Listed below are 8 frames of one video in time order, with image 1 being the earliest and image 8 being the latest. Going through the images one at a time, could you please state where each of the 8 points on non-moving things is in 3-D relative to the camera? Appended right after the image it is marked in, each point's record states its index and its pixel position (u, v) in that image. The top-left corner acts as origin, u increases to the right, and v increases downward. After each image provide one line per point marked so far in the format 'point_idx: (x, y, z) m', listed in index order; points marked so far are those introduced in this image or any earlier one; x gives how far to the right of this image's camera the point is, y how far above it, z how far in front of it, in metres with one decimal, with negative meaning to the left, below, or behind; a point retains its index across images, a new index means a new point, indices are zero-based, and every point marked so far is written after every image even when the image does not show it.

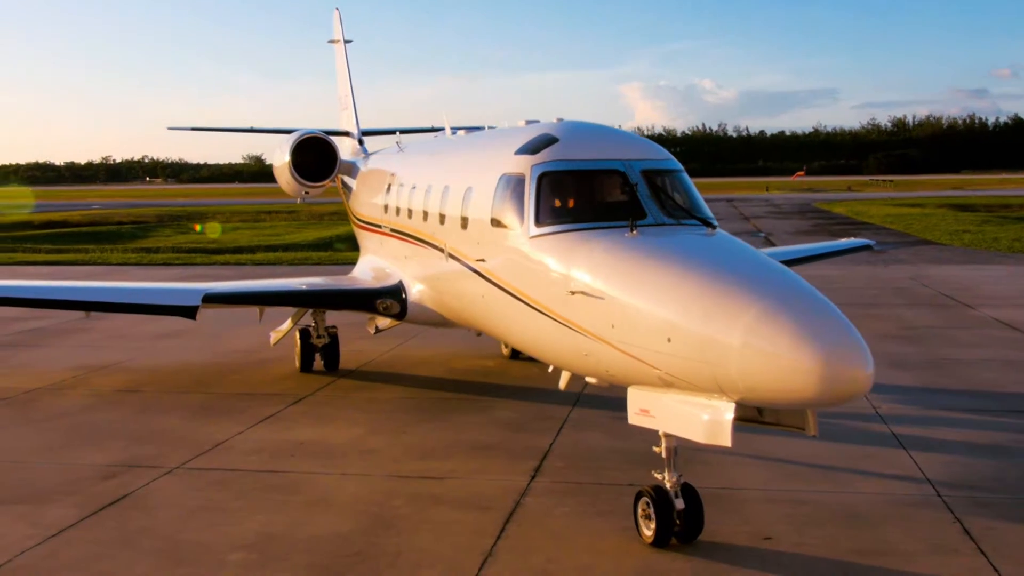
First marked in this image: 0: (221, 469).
0: (-2.2, -1.4, +8.0) m
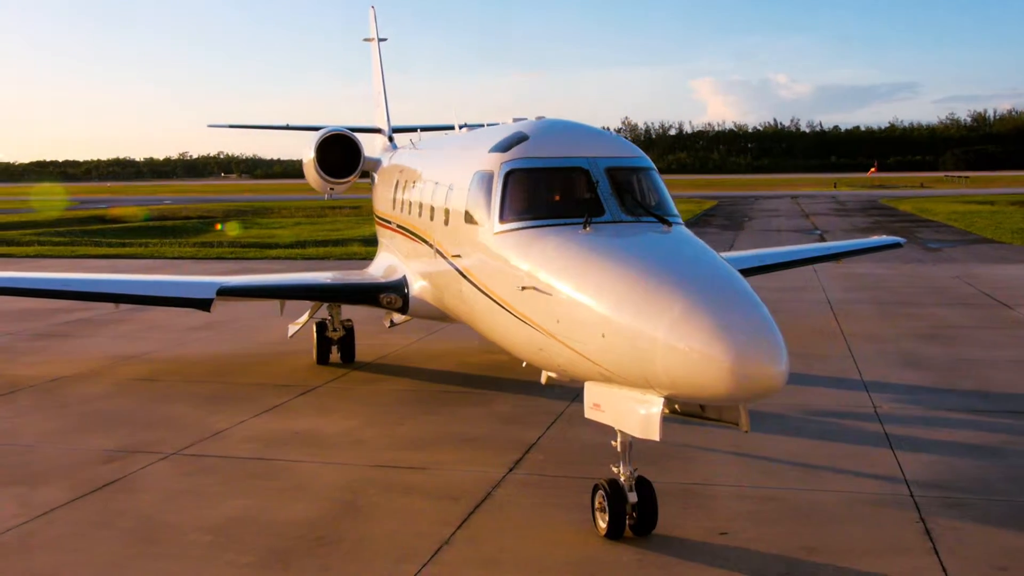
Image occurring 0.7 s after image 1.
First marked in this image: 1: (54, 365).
0: (-2.3, -1.3, +8.3) m
1: (-5.4, -0.9, +12.5) m
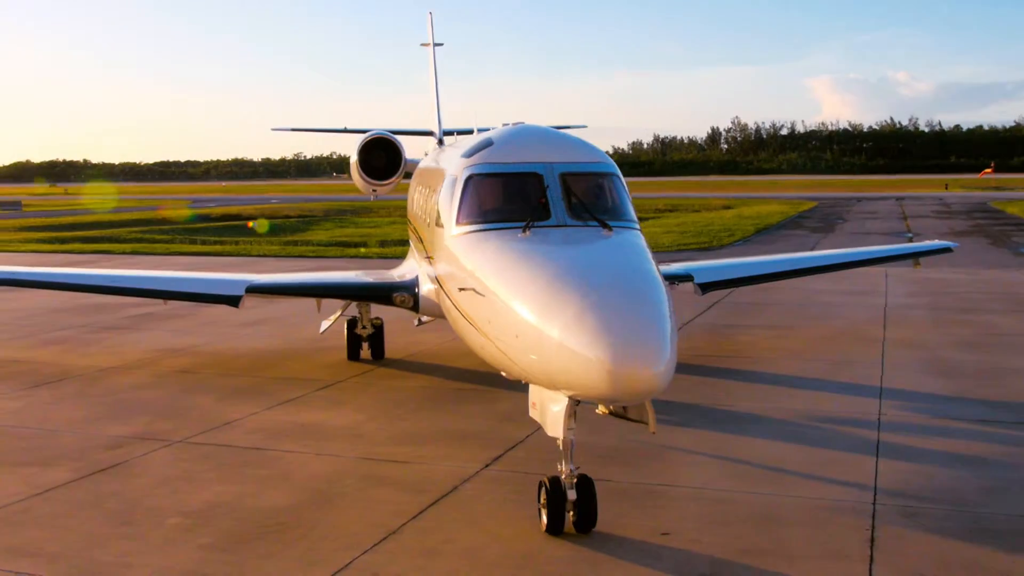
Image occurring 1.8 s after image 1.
0: (-2.5, -1.3, +8.8) m
1: (-5.1, -0.8, +13.3) m
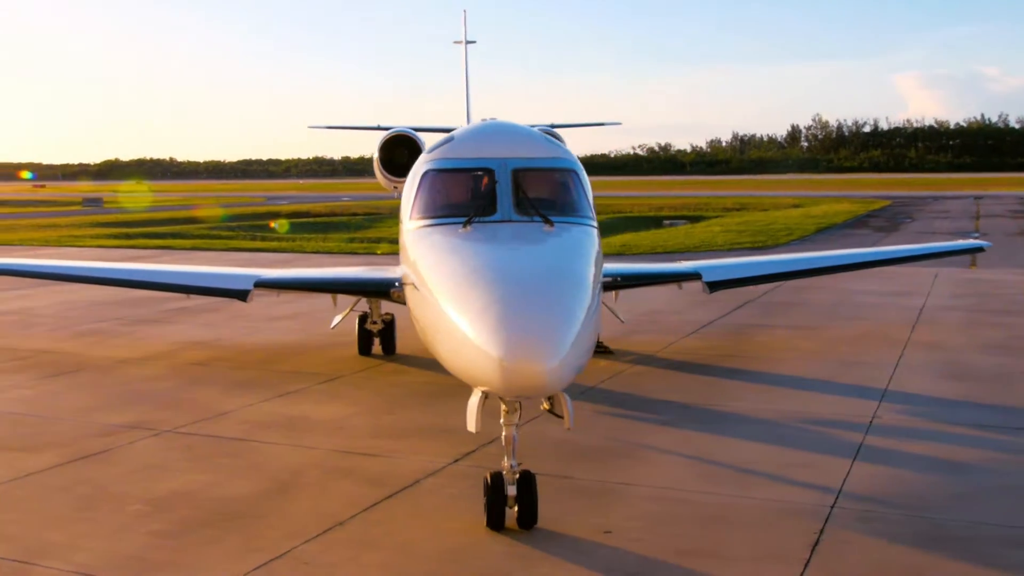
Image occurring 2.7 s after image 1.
0: (-2.7, -1.2, +9.0) m
1: (-4.9, -0.8, +13.7) m
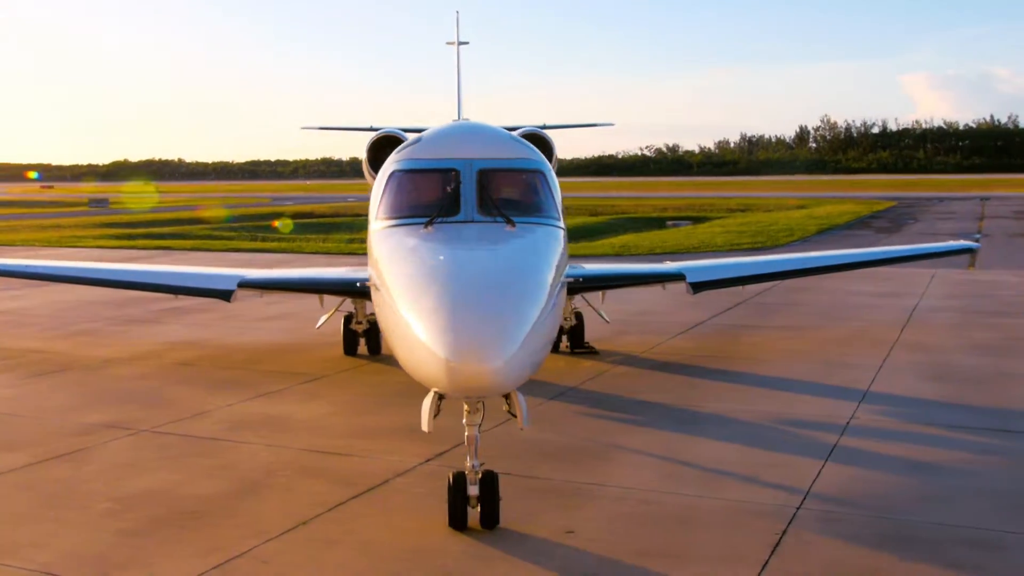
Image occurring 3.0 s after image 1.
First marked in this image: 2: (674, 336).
0: (-2.9, -1.2, +9.0) m
1: (-5.1, -0.8, +13.7) m
2: (+2.2, -0.6, +14.4) m
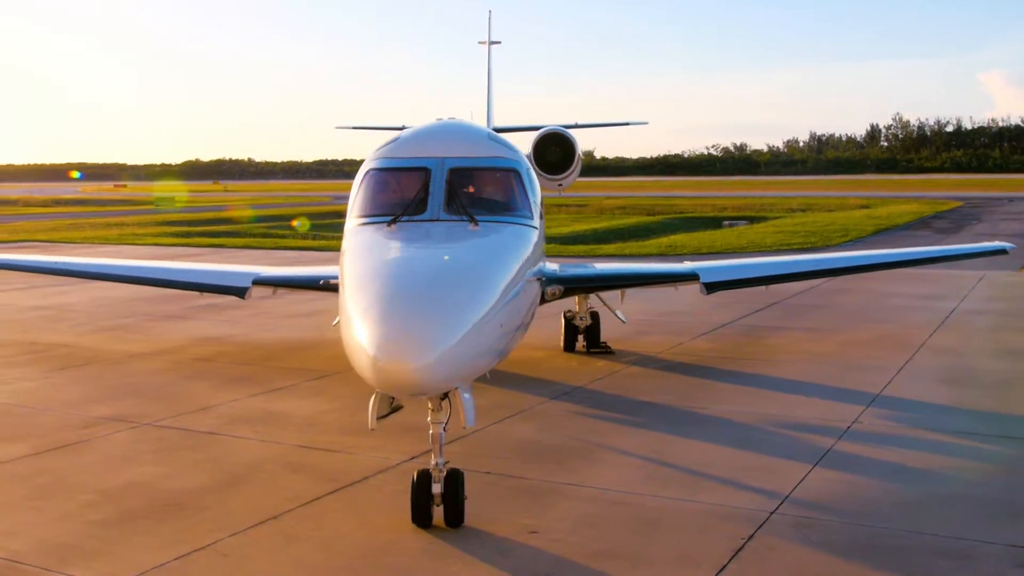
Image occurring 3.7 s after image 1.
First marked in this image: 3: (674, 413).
0: (-2.9, -1.2, +9.2) m
1: (-4.9, -0.7, +14.0) m
2: (+2.5, -0.6, +14.2) m
3: (+1.5, -1.1, +9.6) m
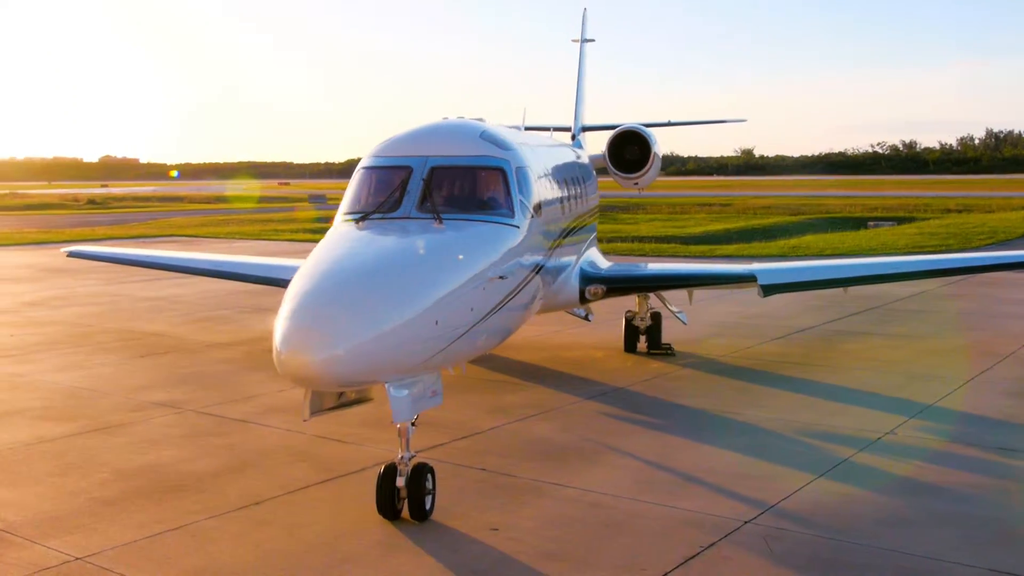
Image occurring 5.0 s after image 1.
0: (-2.7, -1.1, +9.6) m
1: (-3.9, -0.6, +14.7) m
2: (+3.4, -0.7, +13.8) m
3: (+1.7, -1.1, +9.4) m
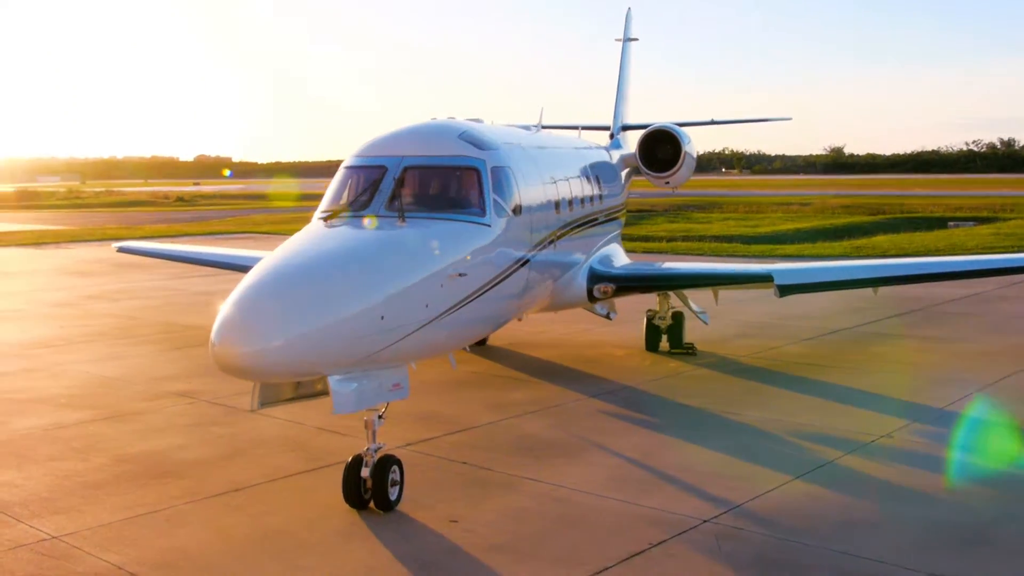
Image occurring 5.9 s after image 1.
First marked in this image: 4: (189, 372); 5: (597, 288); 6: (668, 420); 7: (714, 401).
0: (-2.7, -1.1, +10.0) m
1: (-3.5, -0.6, +15.1) m
2: (+3.7, -0.7, +13.6) m
3: (+1.7, -1.1, +9.4) m
4: (-3.6, -0.9, +11.7) m
5: (+0.9, 0.0, +10.9) m
6: (+1.4, -1.1, +9.3) m
7: (+2.0, -1.1, +10.2) m
